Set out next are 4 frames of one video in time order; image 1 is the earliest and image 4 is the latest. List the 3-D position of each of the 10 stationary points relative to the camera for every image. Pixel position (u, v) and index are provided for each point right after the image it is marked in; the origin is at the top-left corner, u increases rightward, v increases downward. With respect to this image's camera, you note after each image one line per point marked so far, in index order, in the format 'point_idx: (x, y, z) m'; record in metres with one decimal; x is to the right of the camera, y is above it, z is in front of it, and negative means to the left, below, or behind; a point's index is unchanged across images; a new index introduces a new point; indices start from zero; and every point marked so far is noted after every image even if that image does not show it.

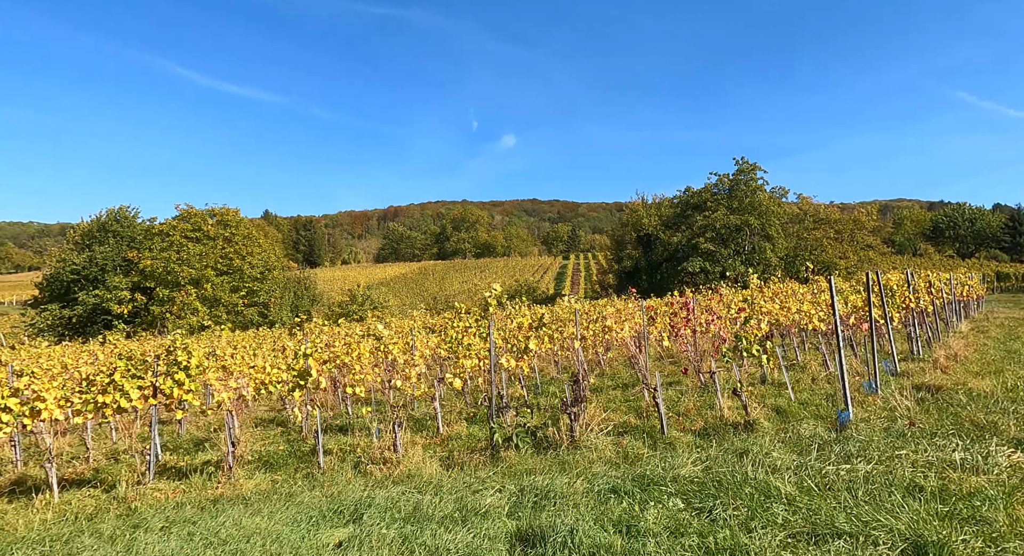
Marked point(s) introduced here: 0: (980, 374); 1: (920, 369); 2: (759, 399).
0: (+7.0, -1.6, +9.8) m
1: (+6.3, -1.5, +10.0) m
2: (+3.3, -1.7, +8.8) m
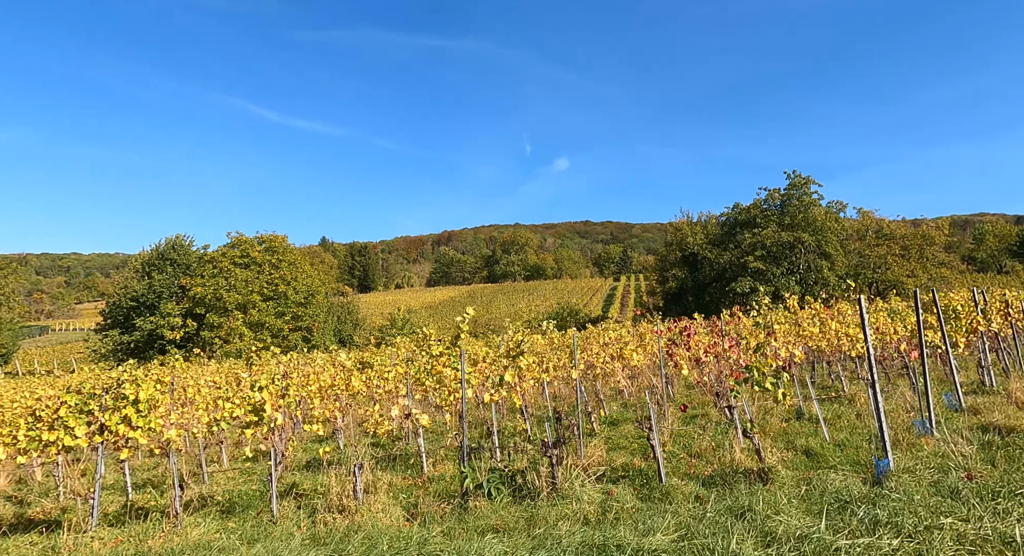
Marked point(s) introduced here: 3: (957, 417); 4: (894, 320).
0: (+6.9, -1.8, +8.4) m
1: (+6.3, -1.8, +8.6) m
2: (+3.2, -2.0, +7.6) m
3: (+5.8, -1.9, +8.4) m
4: (+6.7, -0.7, +11.3) m
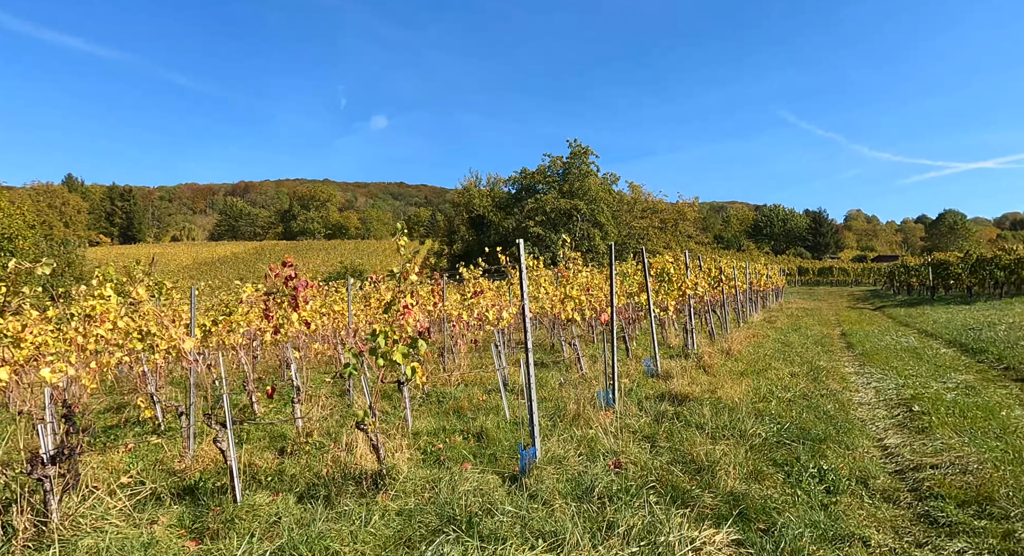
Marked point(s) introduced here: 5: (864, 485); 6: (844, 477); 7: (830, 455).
0: (+2.8, -1.4, +8.3) m
1: (+2.2, -1.3, +8.3) m
2: (-0.5, -1.5, +6.6) m
3: (+1.7, -1.4, +8.0) m
4: (+1.8, -0.1, +11.1) m
5: (+2.5, -1.5, +4.5) m
6: (+2.4, -1.5, +4.7) m
7: (+2.6, -1.5, +5.3) m
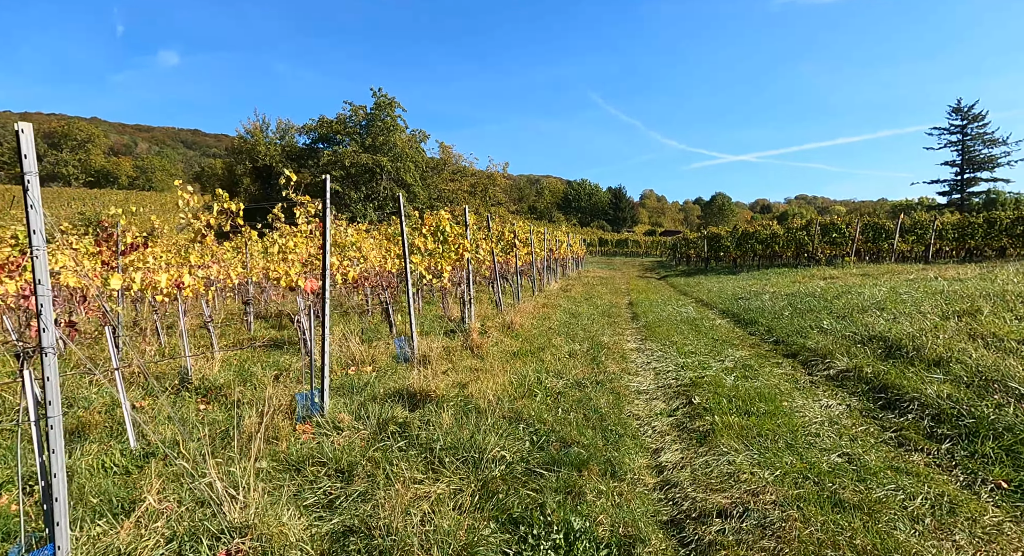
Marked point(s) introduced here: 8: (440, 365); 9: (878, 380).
0: (-0.2, -1.0, +6.6) m
1: (-0.9, -0.9, +6.4) m
2: (-2.9, -1.1, +4.0) m
3: (-1.2, -1.0, +6.0) m
4: (-1.9, +0.4, +8.9) m
5: (+0.5, -1.3, +2.9) m
6: (+0.4, -1.3, +3.0) m
7: (+0.4, -1.2, +3.6) m
8: (-0.8, -0.9, +7.0) m
9: (+3.5, -1.0, +6.1) m
